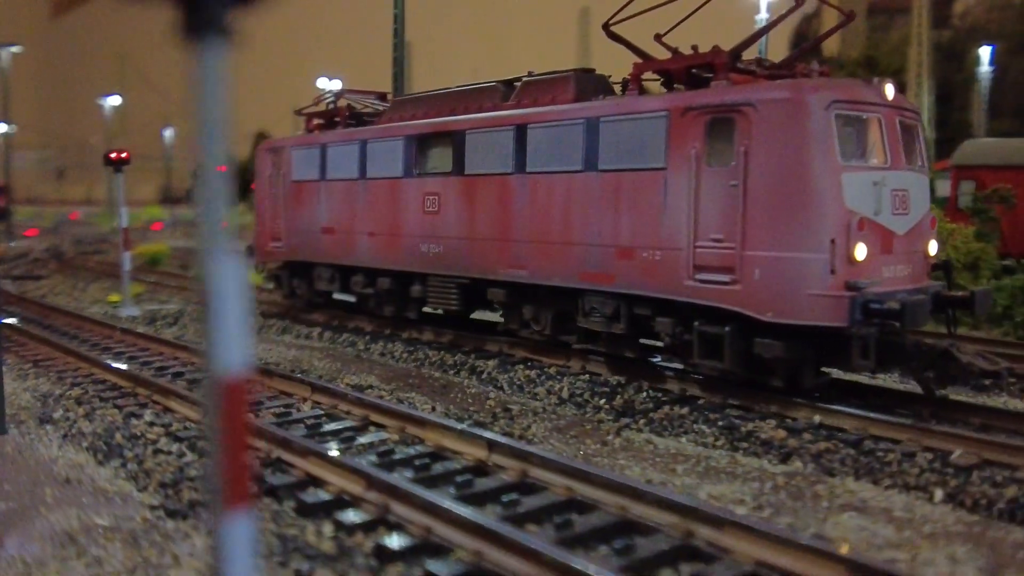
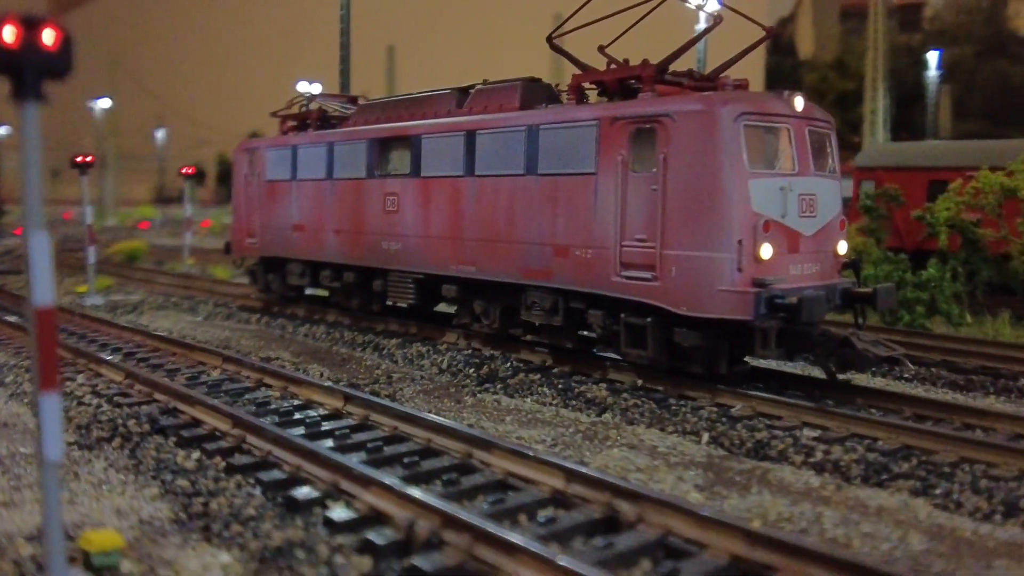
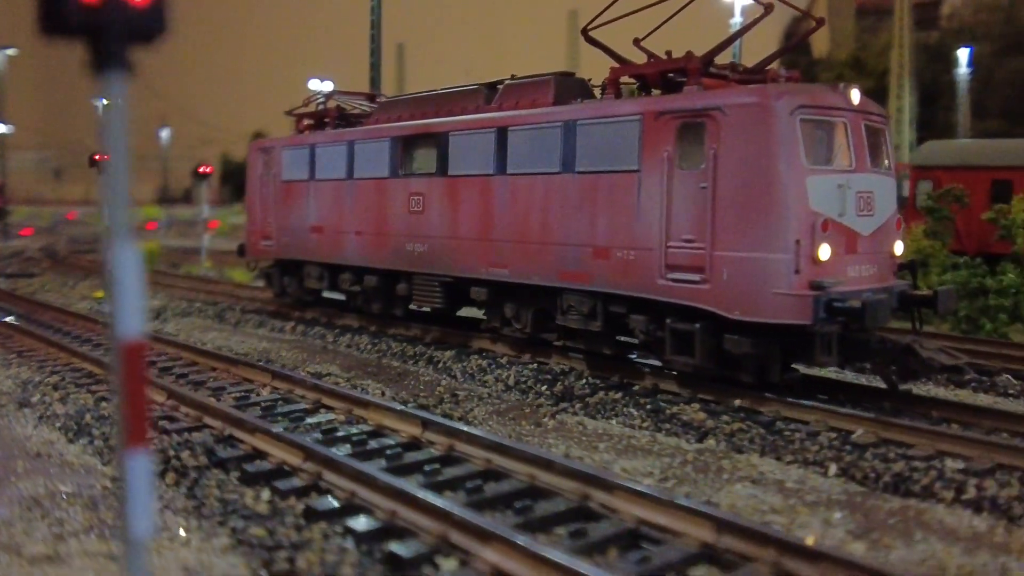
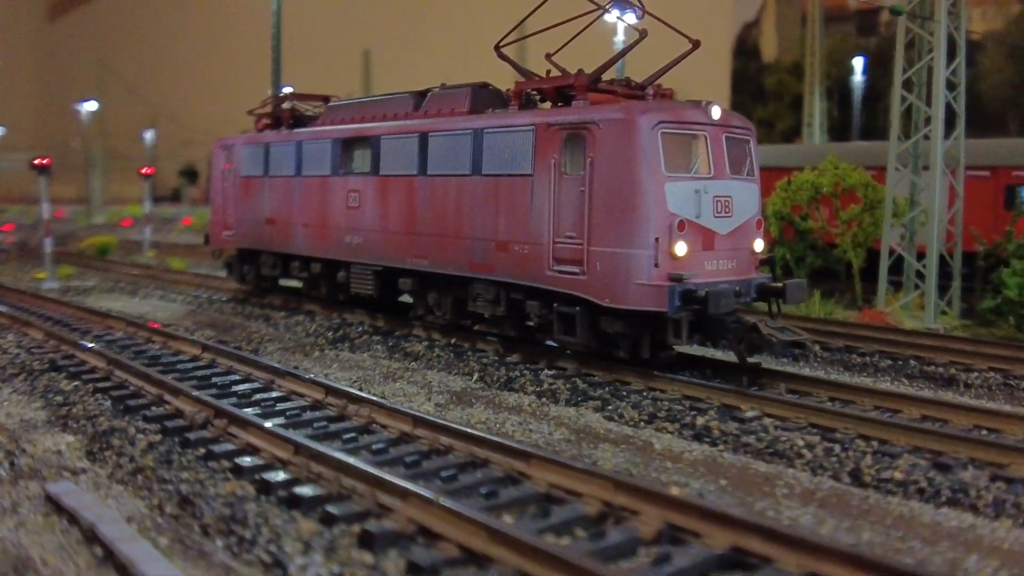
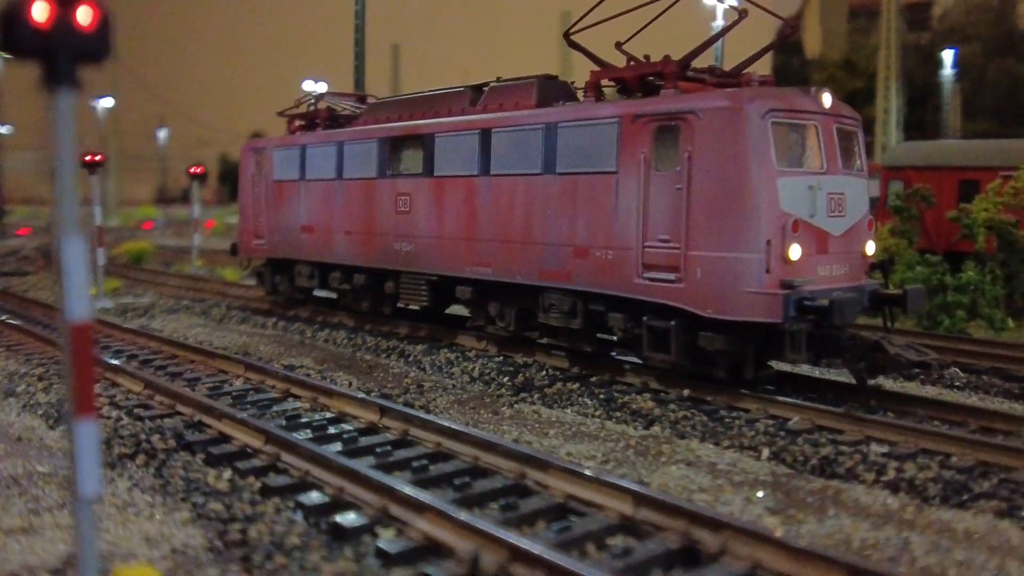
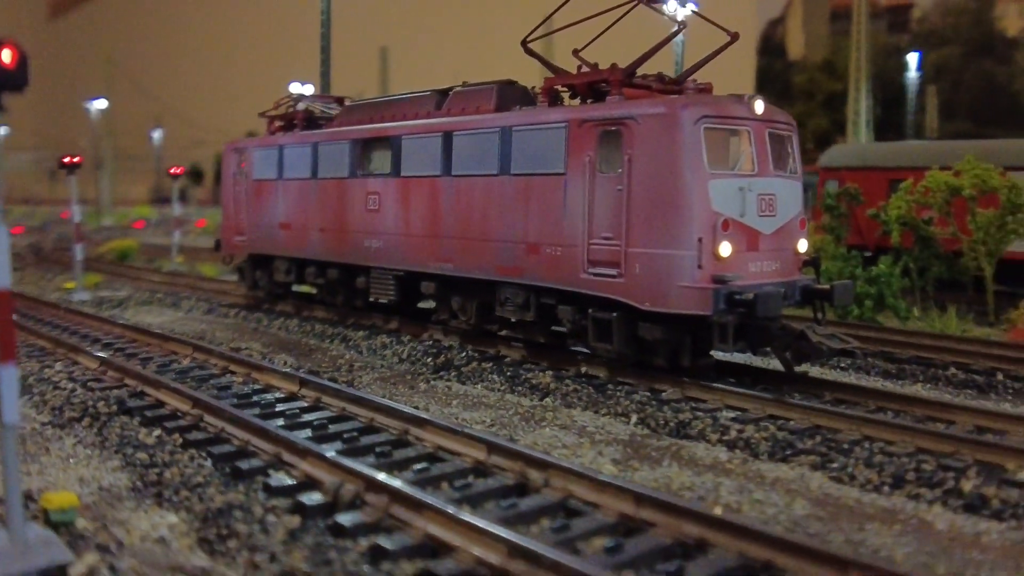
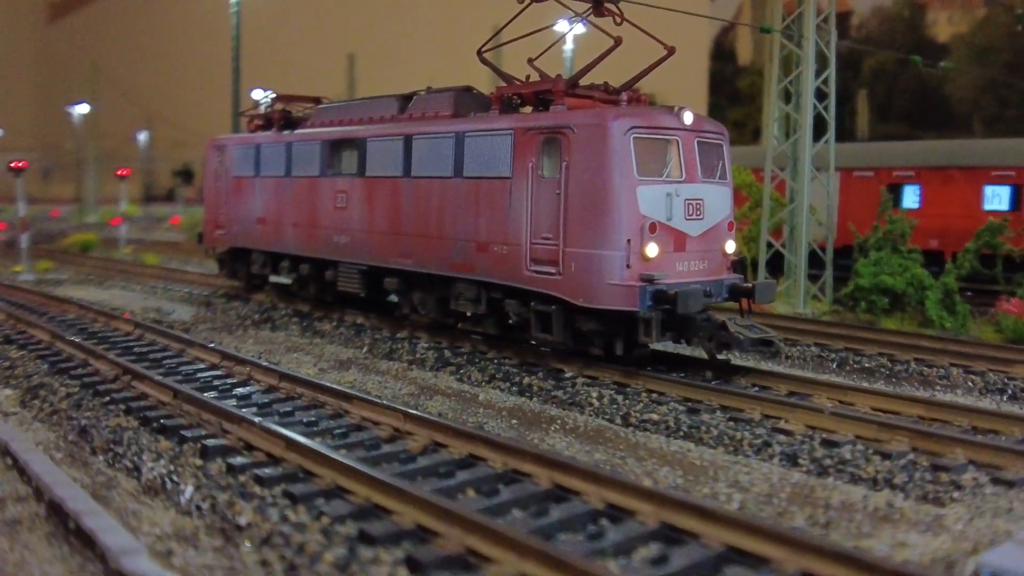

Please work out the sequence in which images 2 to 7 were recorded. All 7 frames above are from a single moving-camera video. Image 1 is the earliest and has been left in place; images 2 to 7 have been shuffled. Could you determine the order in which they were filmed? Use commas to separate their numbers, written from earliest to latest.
3, 5, 2, 6, 4, 7
